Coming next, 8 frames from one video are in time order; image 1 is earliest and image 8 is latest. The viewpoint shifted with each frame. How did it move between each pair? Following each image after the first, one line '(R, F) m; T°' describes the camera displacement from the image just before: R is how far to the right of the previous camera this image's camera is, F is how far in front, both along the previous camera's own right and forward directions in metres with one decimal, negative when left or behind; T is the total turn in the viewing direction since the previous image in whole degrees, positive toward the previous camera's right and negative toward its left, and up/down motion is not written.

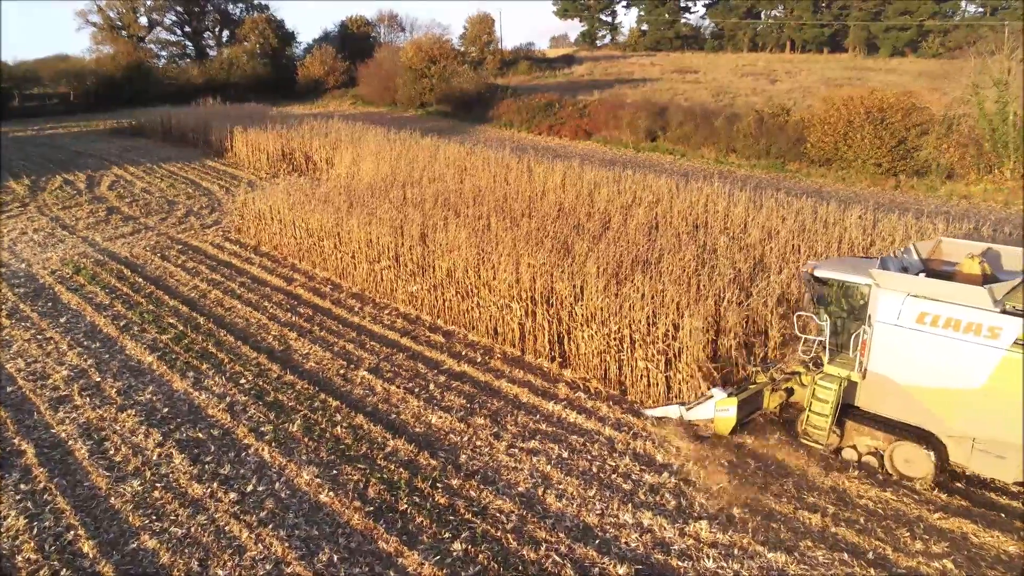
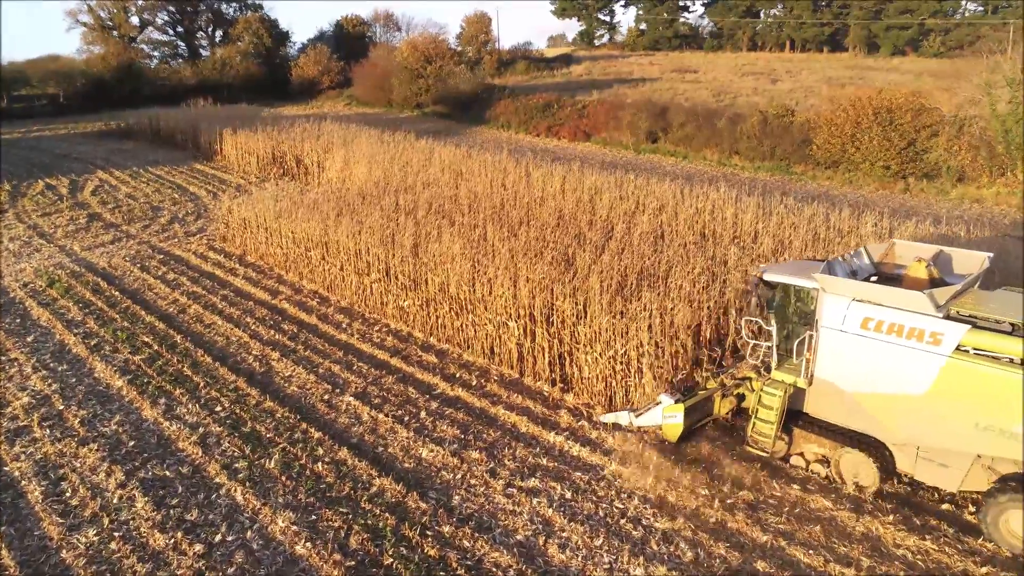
(0.0, +0.5) m; 0°
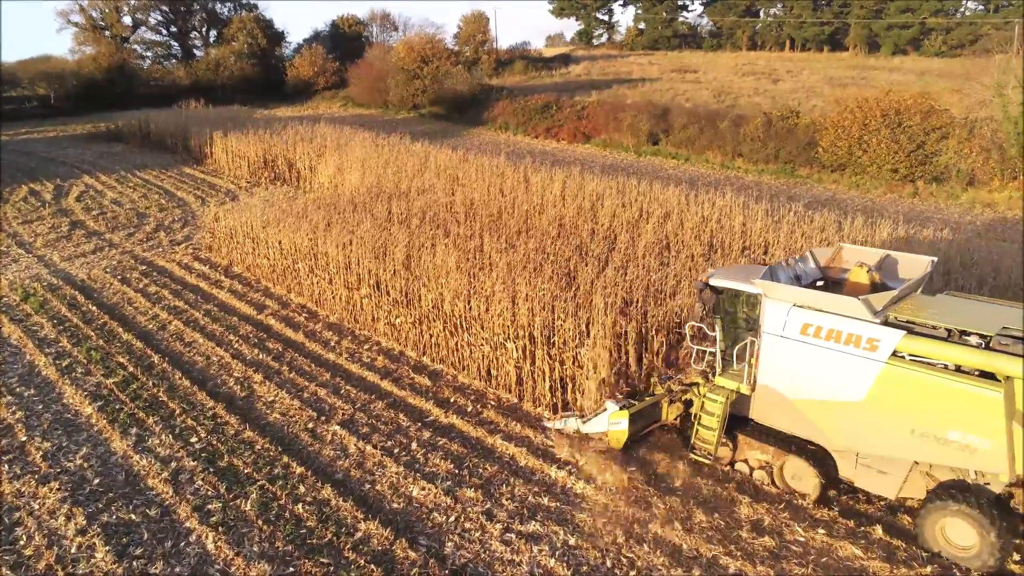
(0.0, +0.4) m; 0°
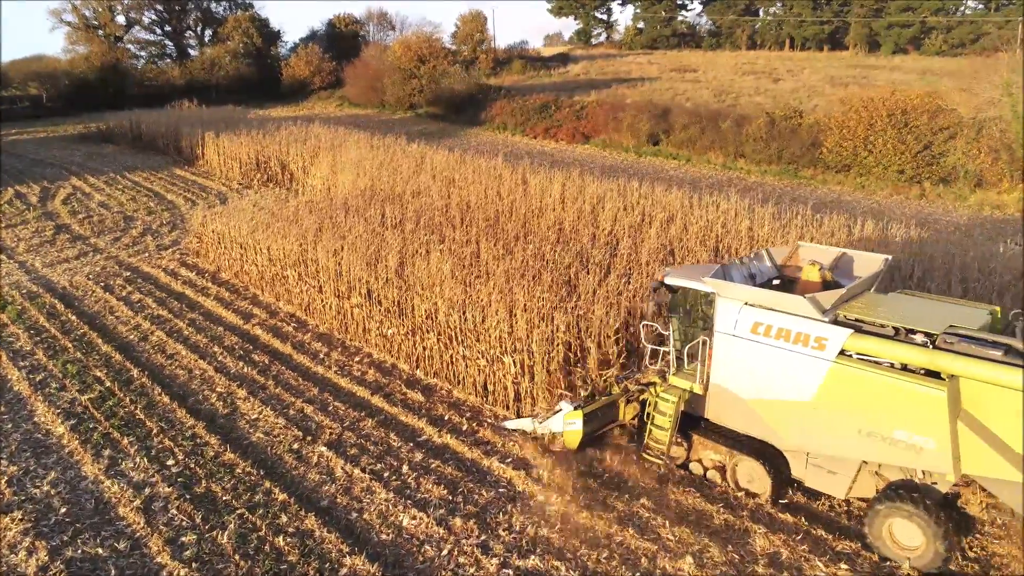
(0.0, +0.3) m; 0°
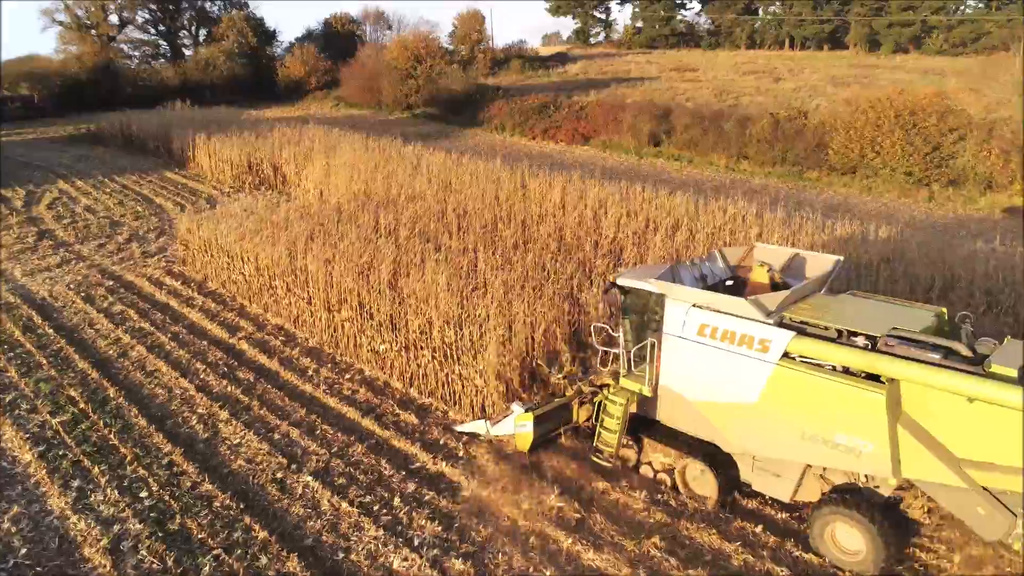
(0.0, +0.4) m; 0°
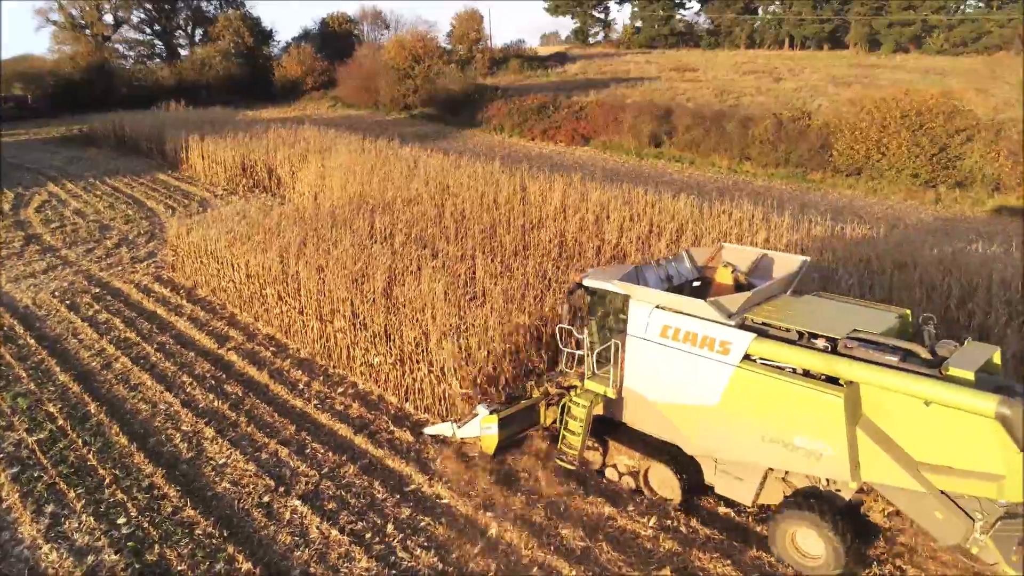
(0.0, +0.3) m; 0°
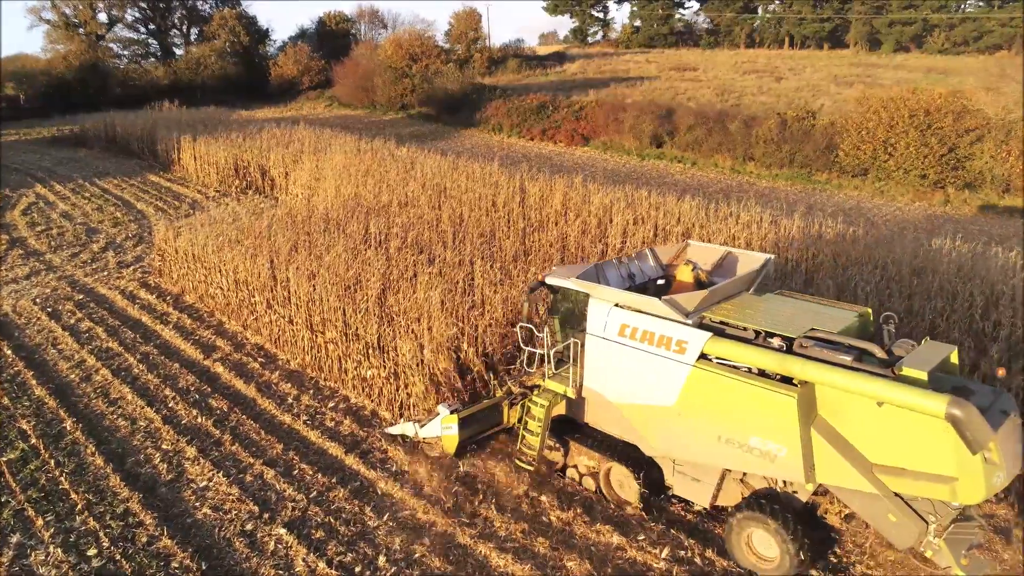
(0.0, +0.3) m; 0°
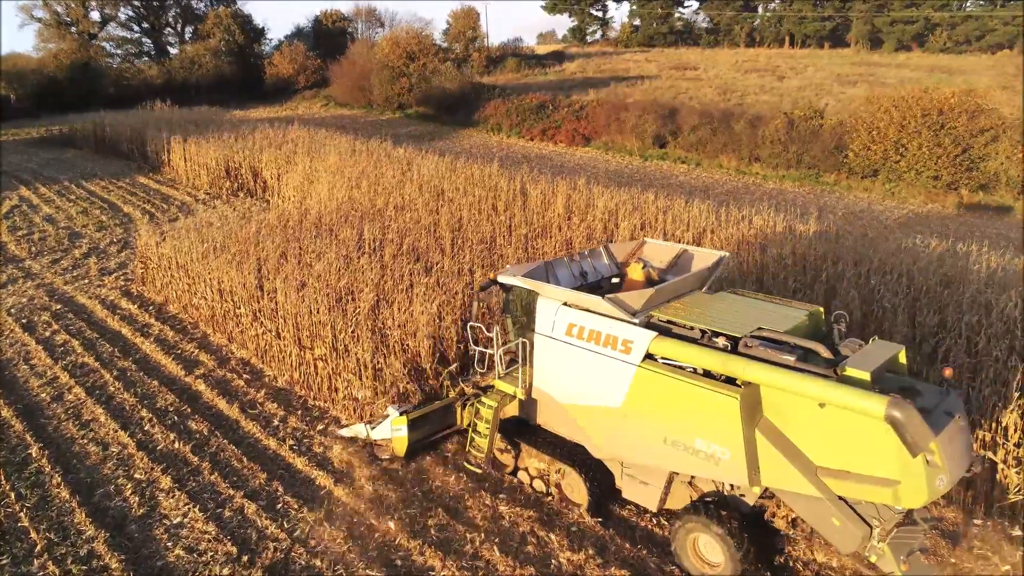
(0.0, +0.4) m; 0°
